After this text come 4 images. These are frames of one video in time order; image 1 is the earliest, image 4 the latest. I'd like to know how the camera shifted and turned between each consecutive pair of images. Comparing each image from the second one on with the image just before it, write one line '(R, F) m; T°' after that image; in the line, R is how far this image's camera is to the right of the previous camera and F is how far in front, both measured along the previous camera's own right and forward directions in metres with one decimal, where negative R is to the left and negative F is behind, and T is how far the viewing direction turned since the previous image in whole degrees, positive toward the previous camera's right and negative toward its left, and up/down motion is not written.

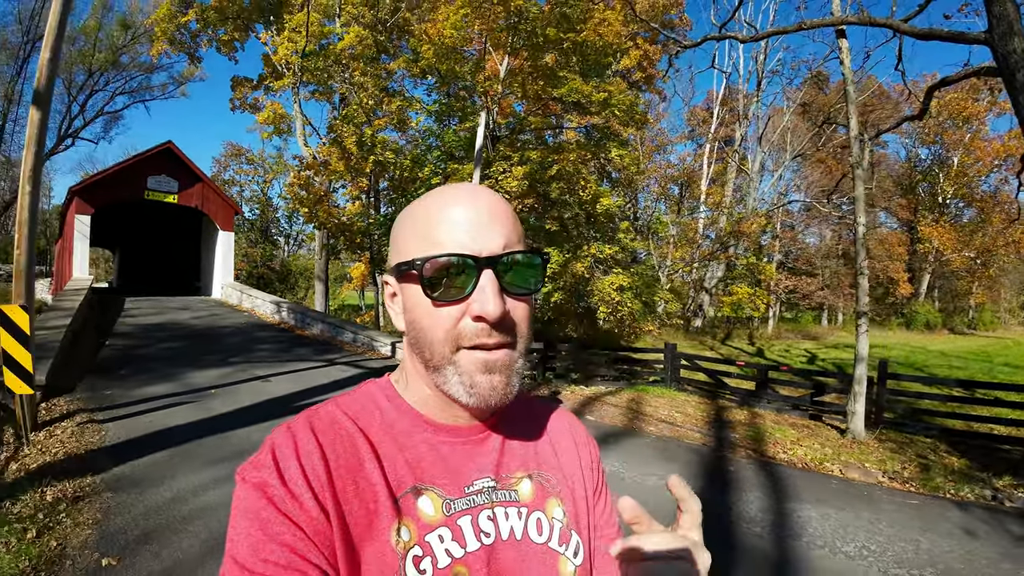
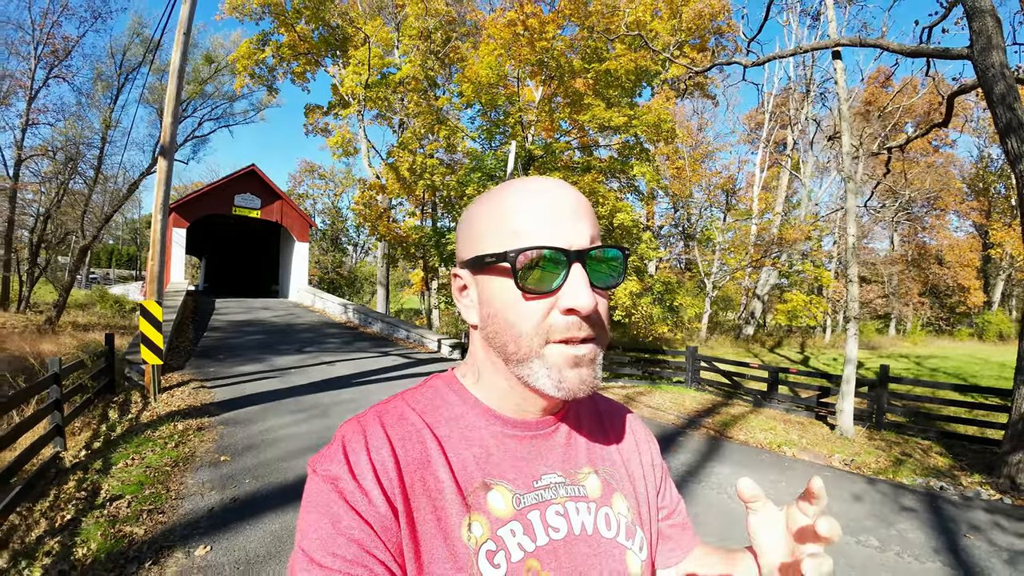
(+0.7, -1.1) m; -6°
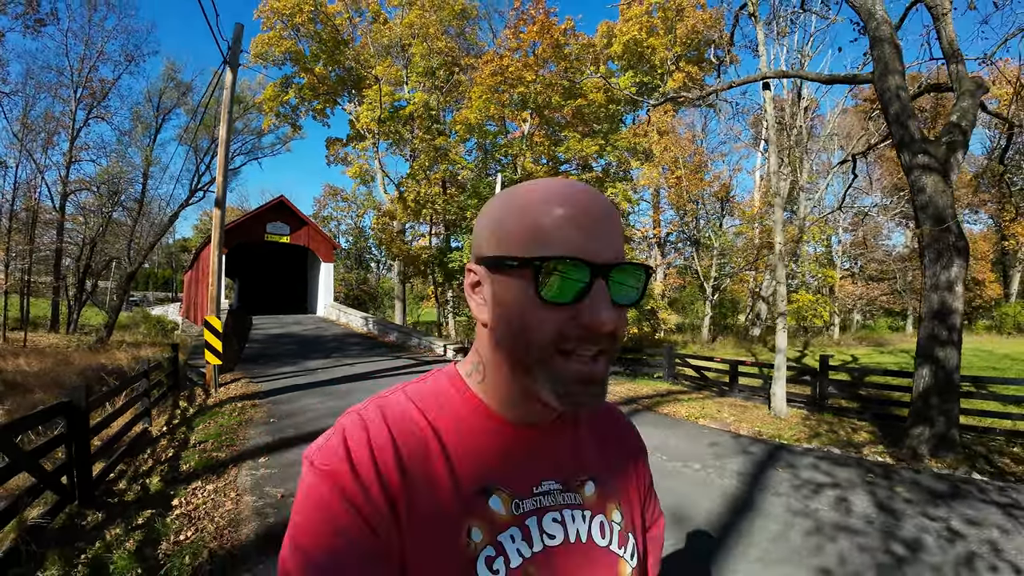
(+0.8, -1.6) m; -3°
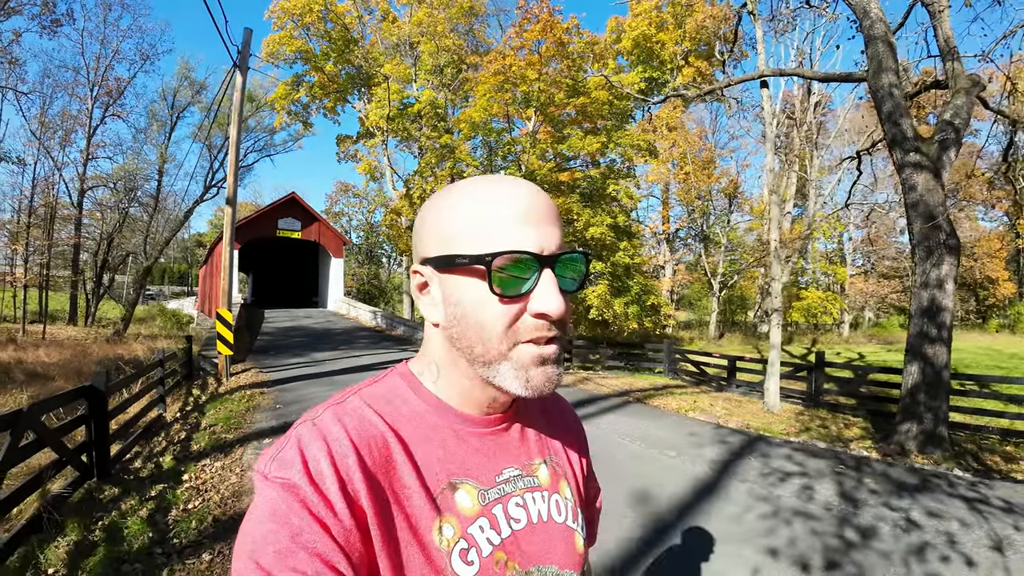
(+0.2, -0.3) m; -1°
